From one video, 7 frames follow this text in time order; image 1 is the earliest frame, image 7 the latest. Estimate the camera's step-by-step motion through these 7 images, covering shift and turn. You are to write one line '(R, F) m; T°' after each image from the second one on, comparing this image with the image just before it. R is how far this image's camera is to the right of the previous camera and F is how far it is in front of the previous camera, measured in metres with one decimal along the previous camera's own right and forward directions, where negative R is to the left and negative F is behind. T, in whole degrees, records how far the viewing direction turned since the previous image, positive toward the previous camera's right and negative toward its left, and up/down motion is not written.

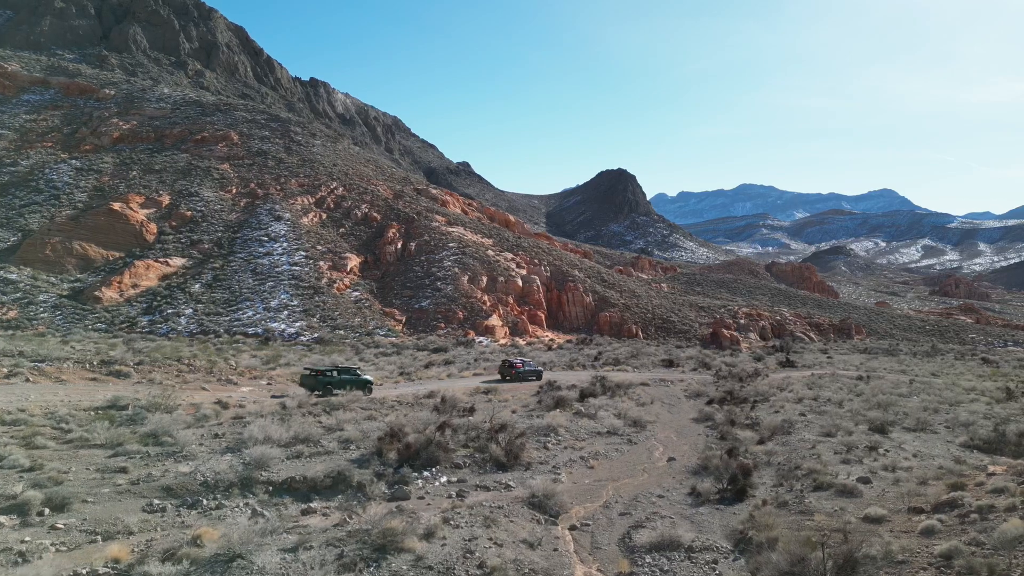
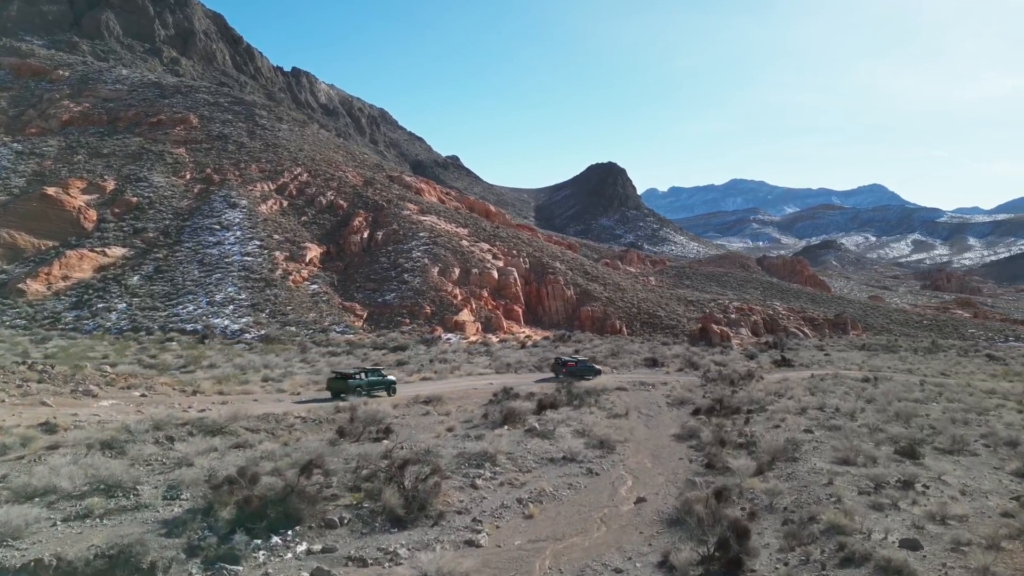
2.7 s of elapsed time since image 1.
(+0.9, +3.0) m; +1°
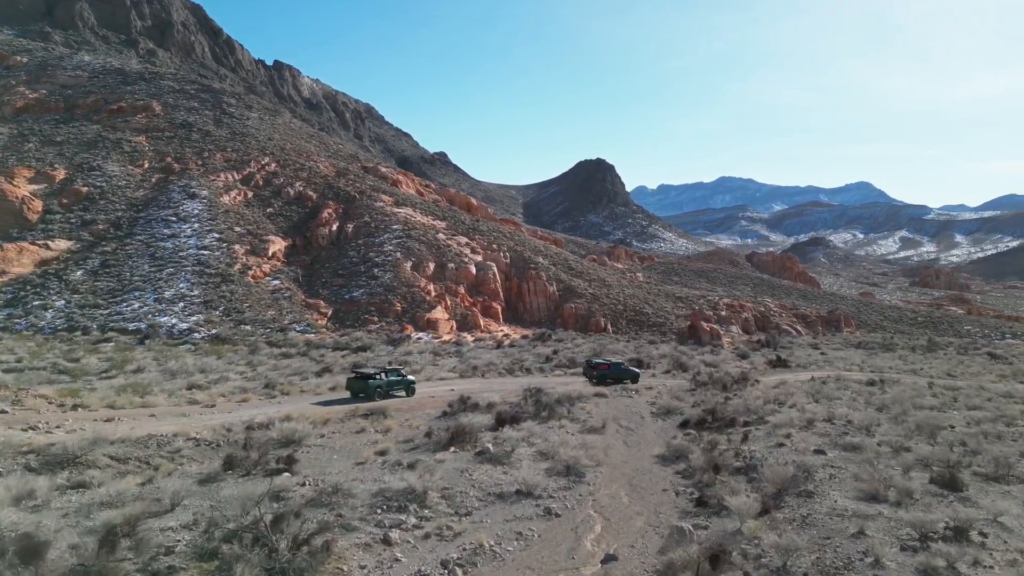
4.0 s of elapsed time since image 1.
(+0.6, +2.2) m; +1°
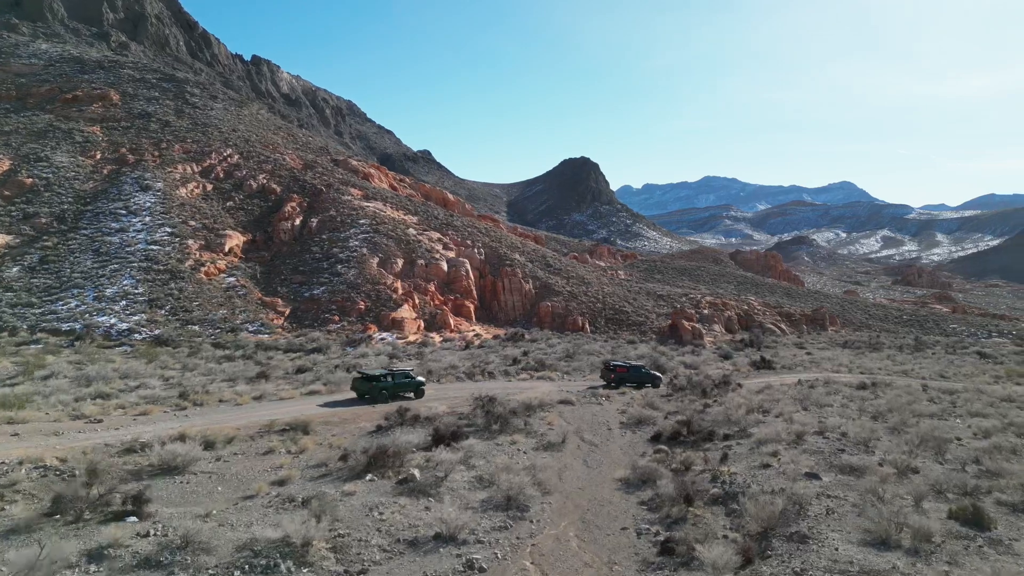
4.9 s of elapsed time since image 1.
(+0.6, +1.7) m; +1°
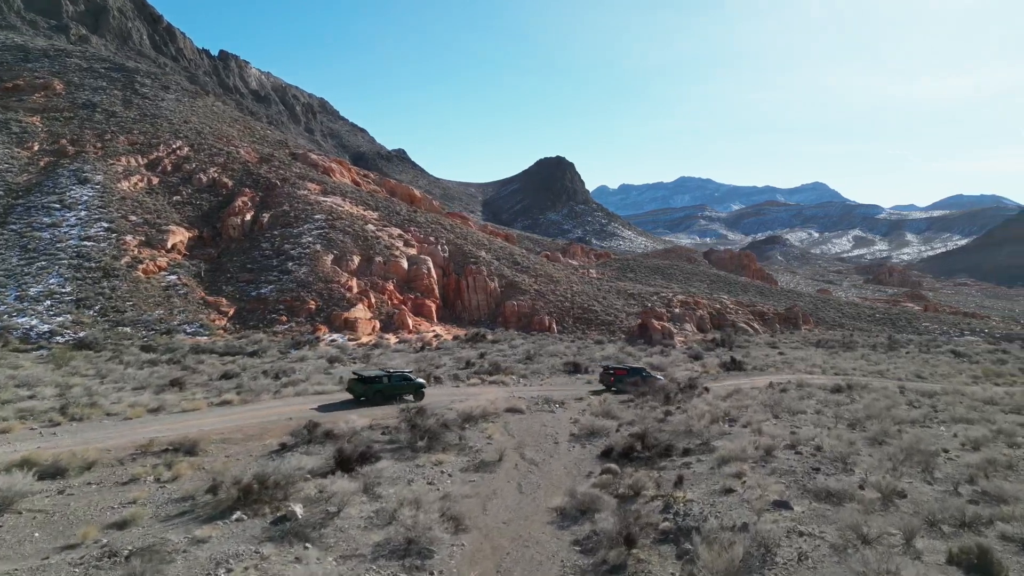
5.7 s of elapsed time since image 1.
(+0.7, +1.5) m; +2°
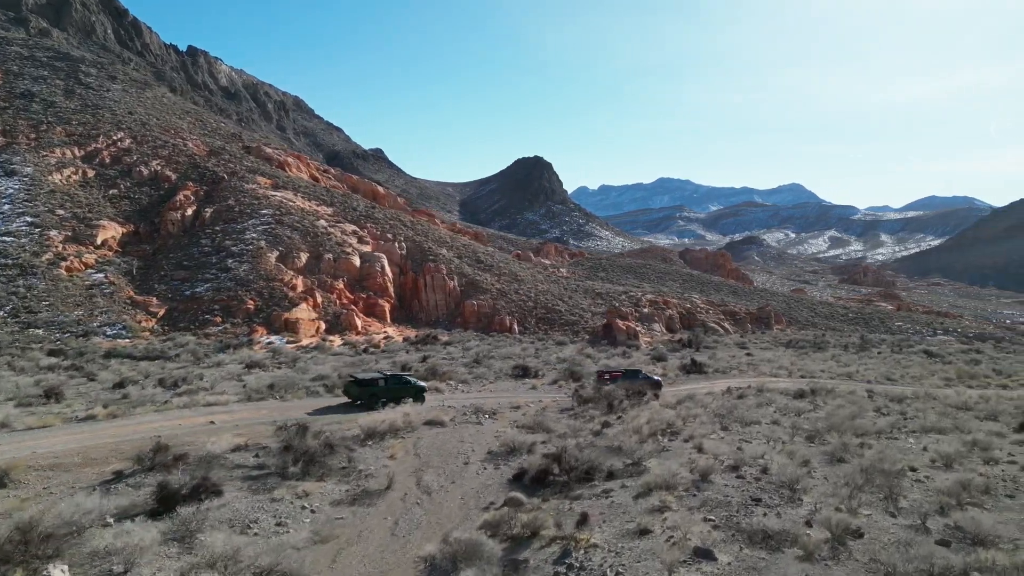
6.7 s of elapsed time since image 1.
(+1.0, +1.5) m; +2°
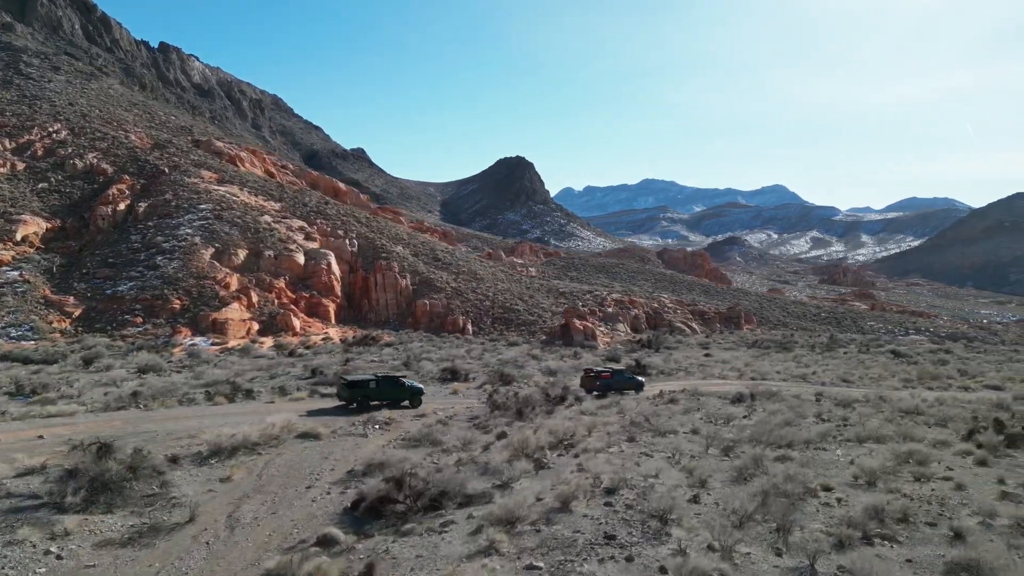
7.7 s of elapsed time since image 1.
(+1.5, +1.3) m; +1°
